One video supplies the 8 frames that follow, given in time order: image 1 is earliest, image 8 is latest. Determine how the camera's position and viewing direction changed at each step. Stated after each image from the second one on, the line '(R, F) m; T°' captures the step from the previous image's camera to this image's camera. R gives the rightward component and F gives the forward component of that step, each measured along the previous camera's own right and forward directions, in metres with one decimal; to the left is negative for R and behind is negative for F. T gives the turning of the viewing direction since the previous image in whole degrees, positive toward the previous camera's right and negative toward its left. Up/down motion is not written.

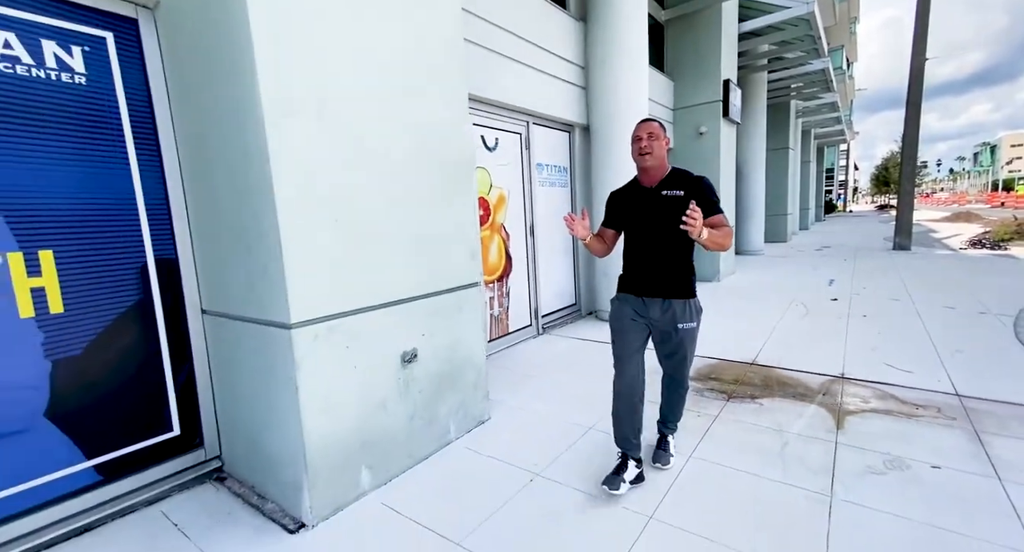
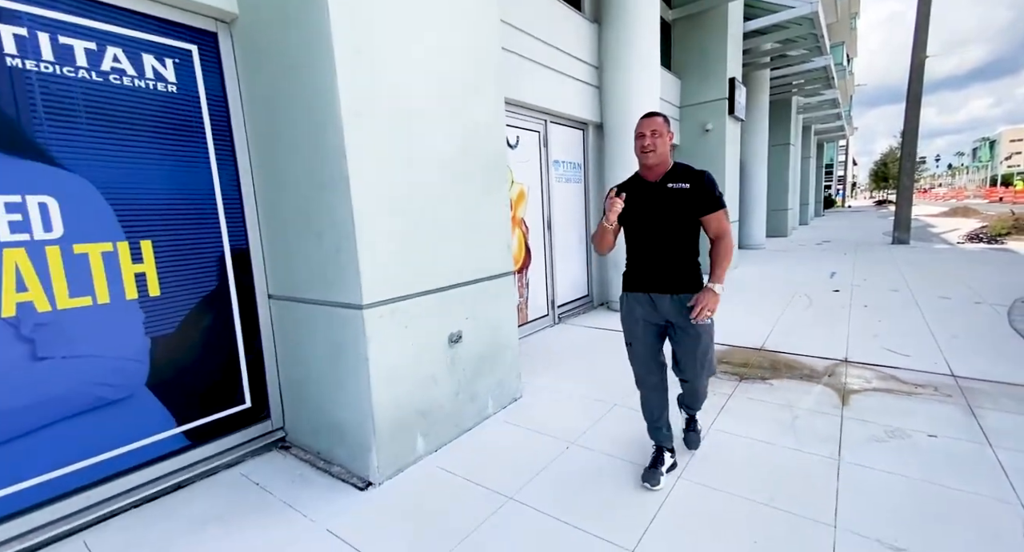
(-0.2, -0.3) m; 0°
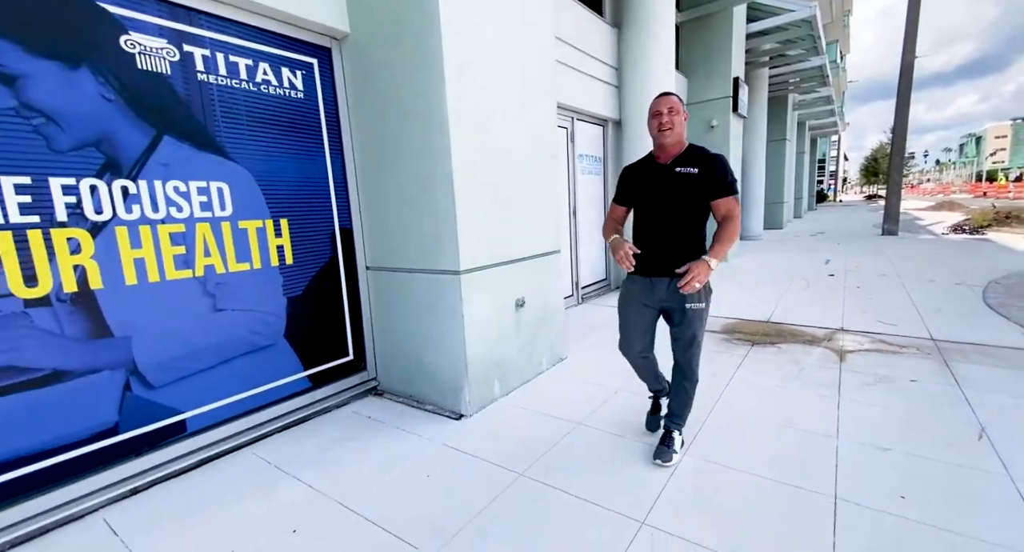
(-0.4, -0.5) m; +1°
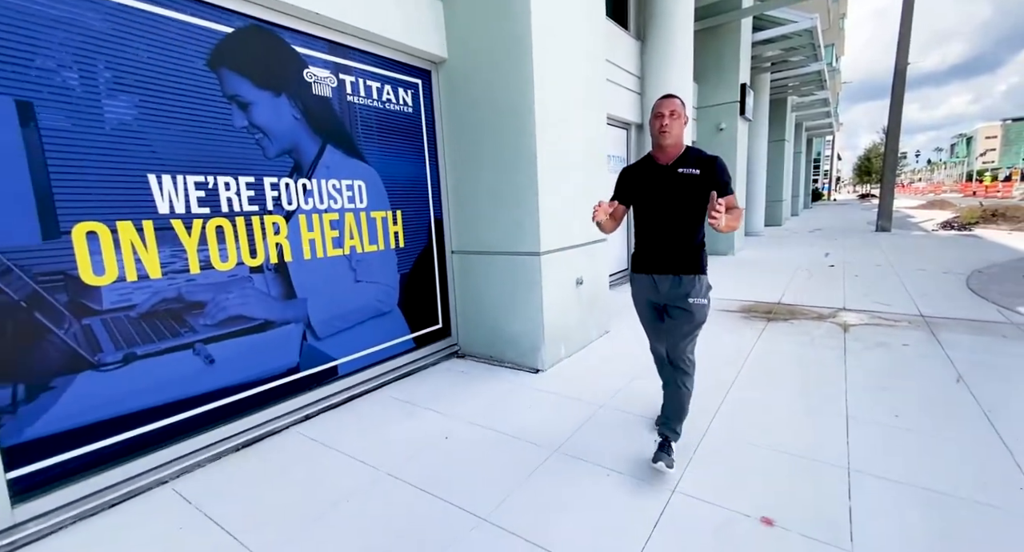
(-0.5, -0.7) m; +1°
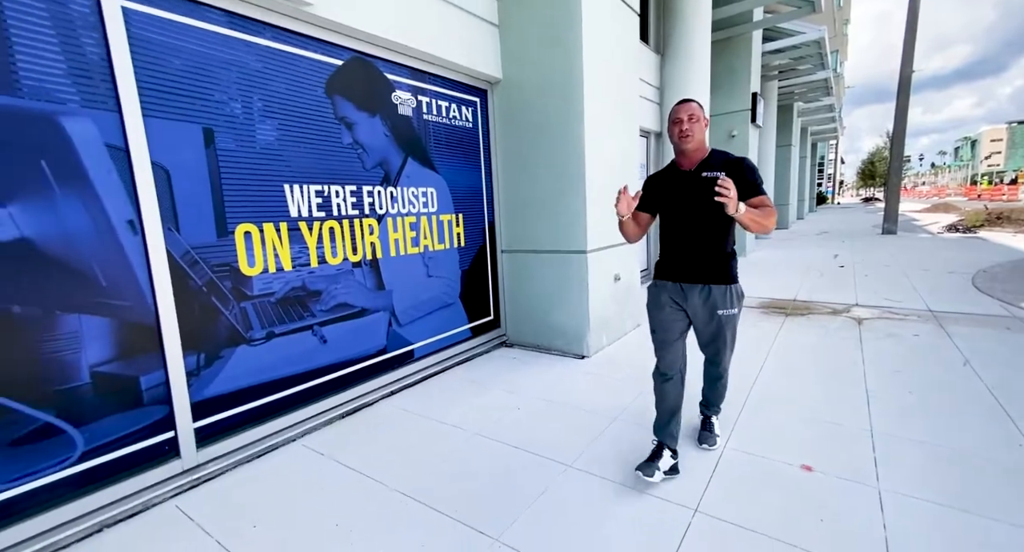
(-0.4, -0.4) m; 0°
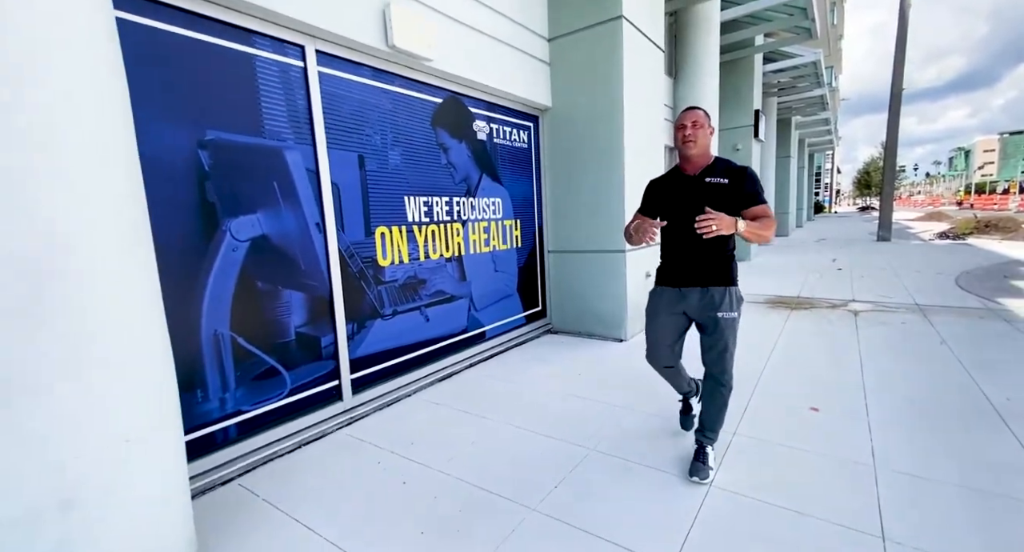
(-0.5, -0.7) m; 0°
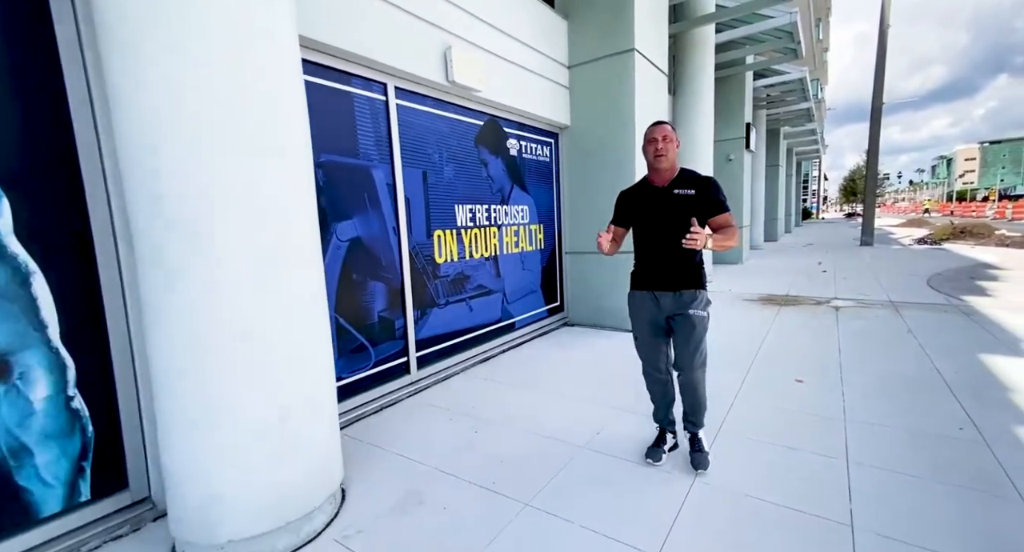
(-0.3, -0.6) m; +1°
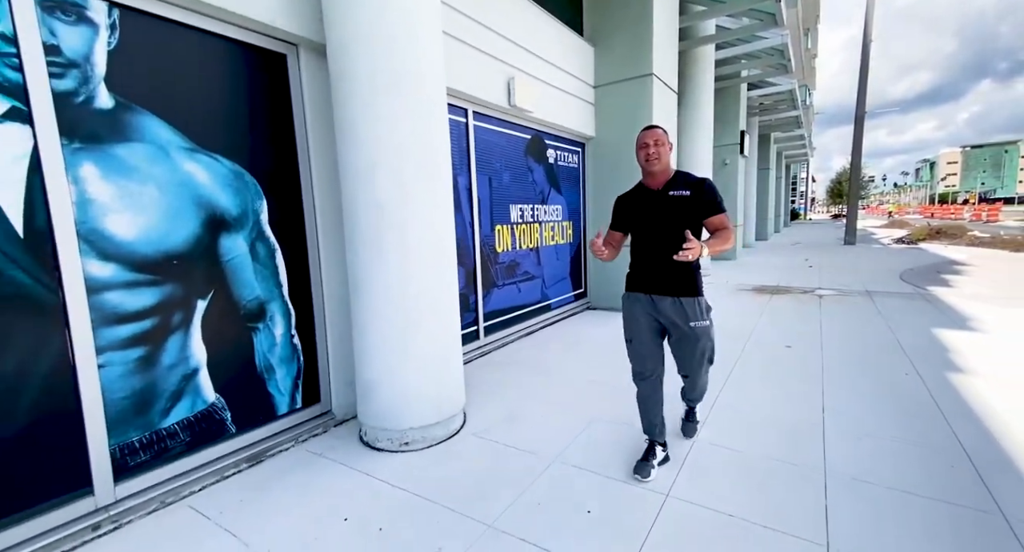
(-0.5, -0.9) m; +1°
